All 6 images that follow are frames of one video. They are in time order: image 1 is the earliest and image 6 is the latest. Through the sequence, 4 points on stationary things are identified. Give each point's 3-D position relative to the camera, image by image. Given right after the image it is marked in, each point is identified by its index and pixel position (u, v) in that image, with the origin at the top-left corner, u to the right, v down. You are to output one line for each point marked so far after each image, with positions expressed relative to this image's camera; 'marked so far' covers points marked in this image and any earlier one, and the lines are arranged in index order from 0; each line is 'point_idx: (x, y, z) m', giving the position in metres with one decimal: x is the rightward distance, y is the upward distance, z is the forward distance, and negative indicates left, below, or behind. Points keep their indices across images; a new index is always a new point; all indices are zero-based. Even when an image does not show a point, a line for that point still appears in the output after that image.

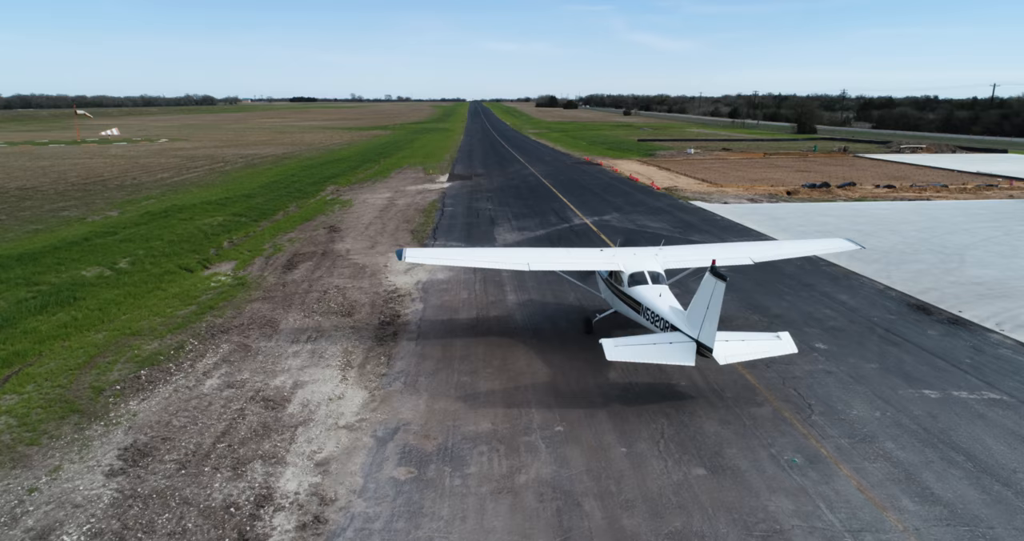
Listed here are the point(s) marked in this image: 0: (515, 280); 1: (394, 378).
0: (+0.1, -0.1, +18.6) m
1: (-1.9, -1.7, +11.0) m
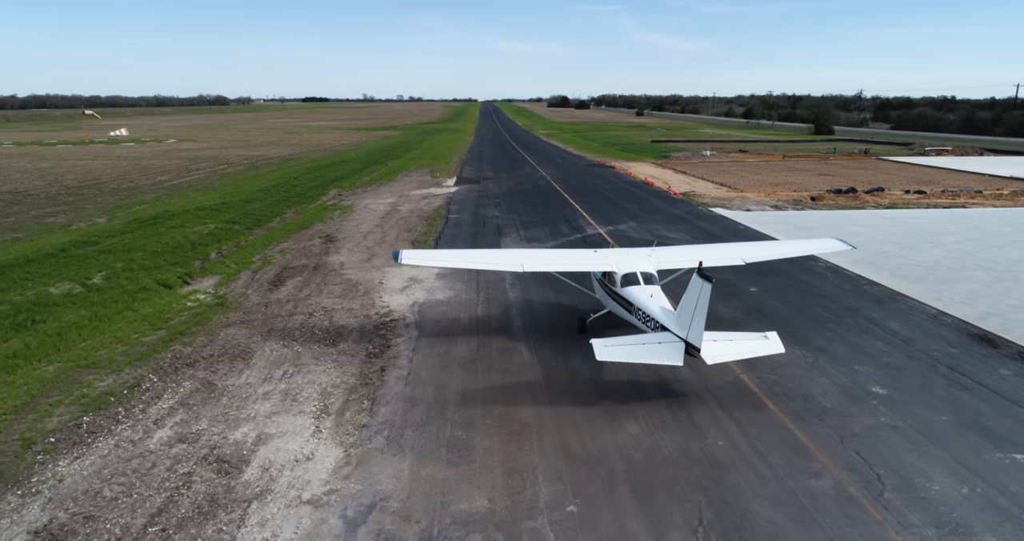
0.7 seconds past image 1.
0: (+0.2, -0.5, +16.9) m
1: (-1.8, -2.1, +9.3) m
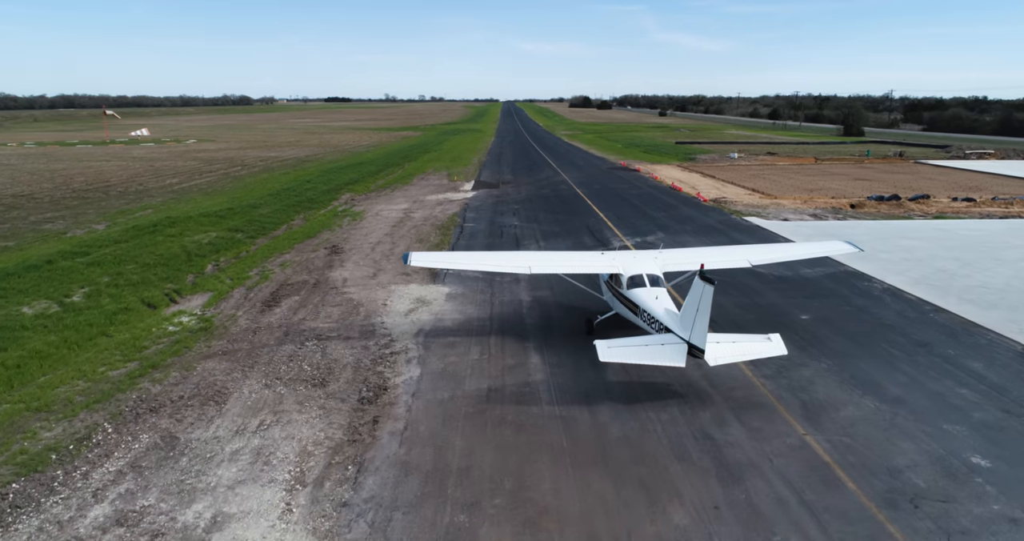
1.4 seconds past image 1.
0: (+0.6, -1.0, +15.1) m
1: (-1.7, -2.6, +7.5) m
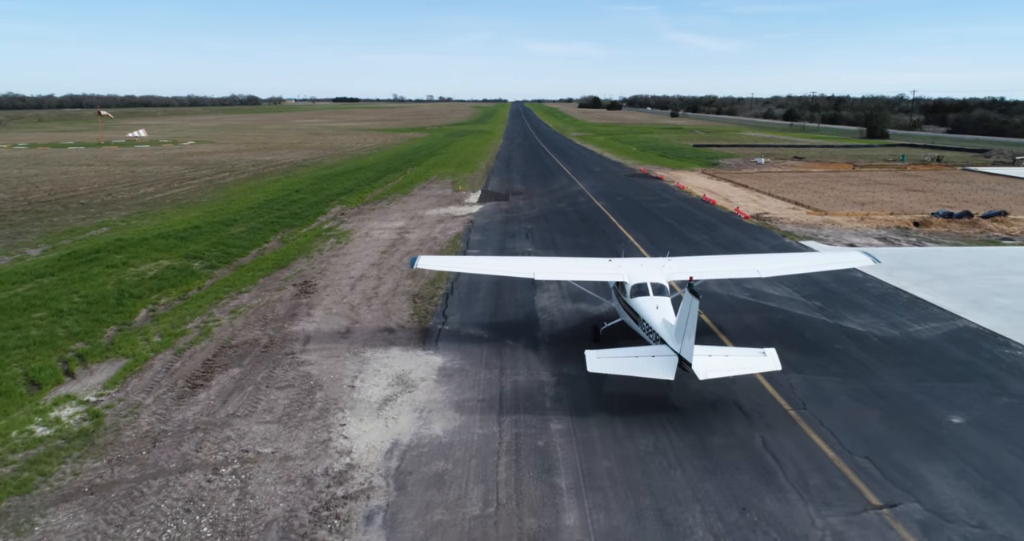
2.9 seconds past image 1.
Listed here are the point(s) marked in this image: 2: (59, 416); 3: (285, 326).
0: (+0.9, -2.1, +10.6) m
1: (-1.5, -3.7, +3.1) m
2: (-6.7, -2.2, +10.6) m
3: (-4.8, -1.2, +14.9) m
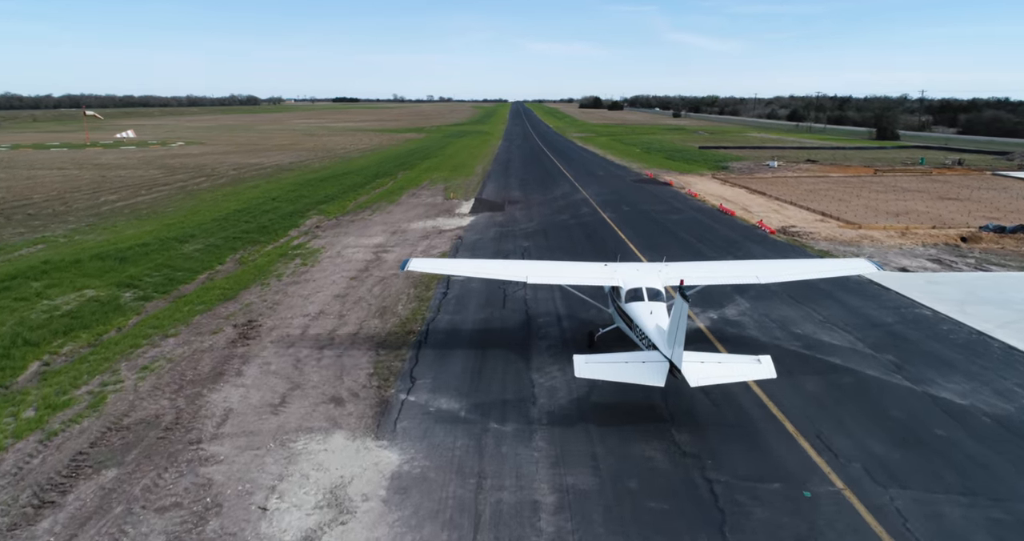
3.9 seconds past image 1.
0: (+0.7, -2.9, +7.1) m
1: (-1.7, -4.5, -0.4) m
2: (-7.0, -2.9, +7.2) m
3: (-5.0, -2.0, +11.4) m
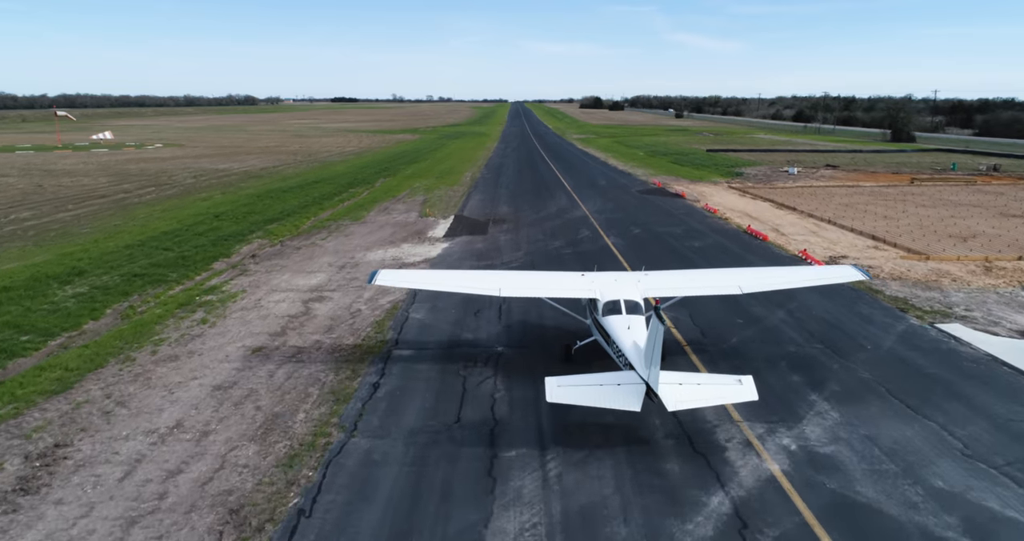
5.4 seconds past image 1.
0: (+0.1, -4.3, +1.5) m
1: (-2.3, -5.8, -6.0) m
2: (-7.6, -4.3, +1.5) m
3: (-5.6, -3.3, +5.8) m
